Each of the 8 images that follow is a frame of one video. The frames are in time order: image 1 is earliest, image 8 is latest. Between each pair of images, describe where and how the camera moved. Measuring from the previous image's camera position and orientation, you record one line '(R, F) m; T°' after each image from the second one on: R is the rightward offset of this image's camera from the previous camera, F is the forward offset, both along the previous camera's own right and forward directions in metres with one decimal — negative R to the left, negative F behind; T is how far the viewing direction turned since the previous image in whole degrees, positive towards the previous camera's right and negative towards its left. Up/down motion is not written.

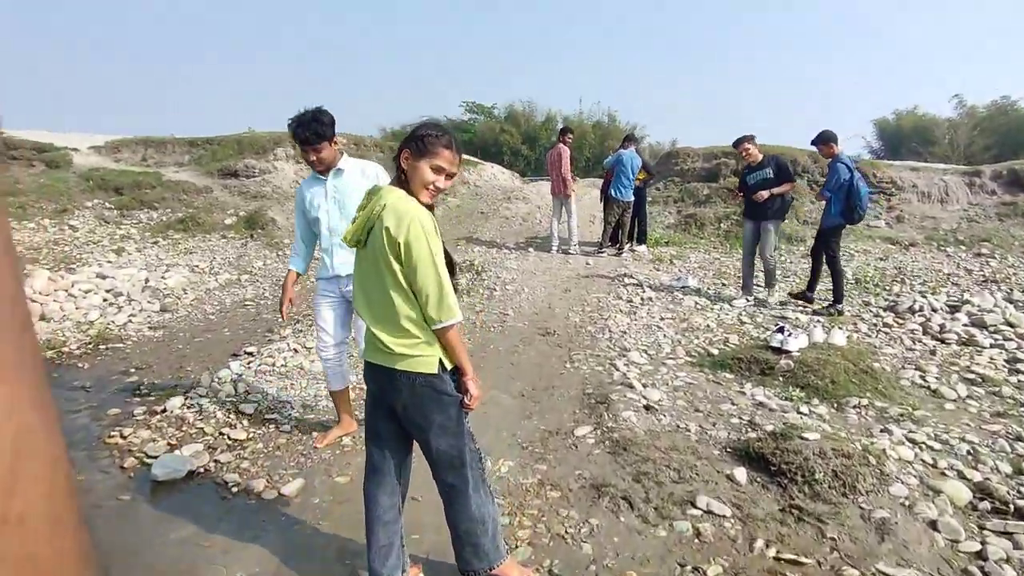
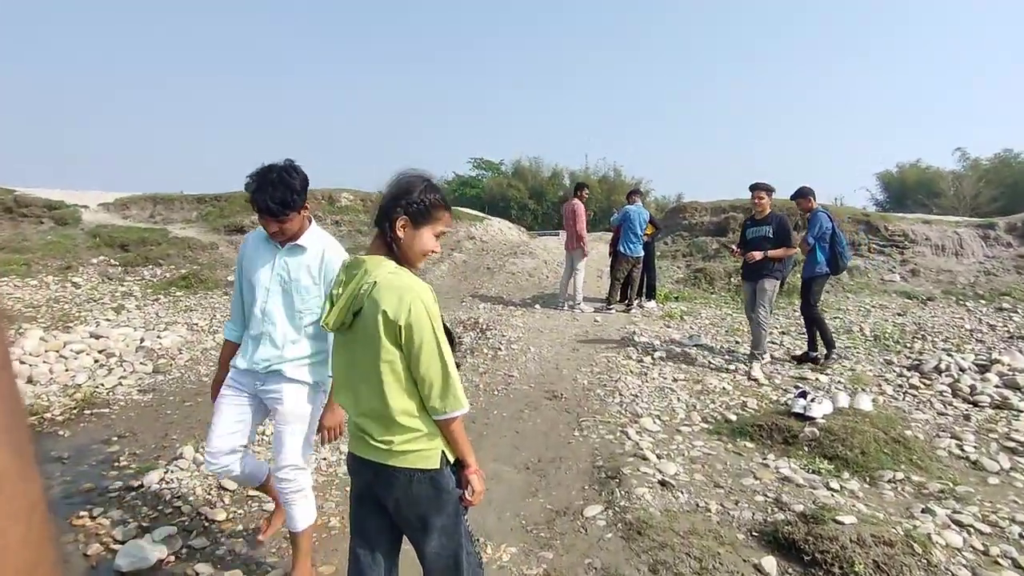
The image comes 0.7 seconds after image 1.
(0.0, +0.3) m; -1°
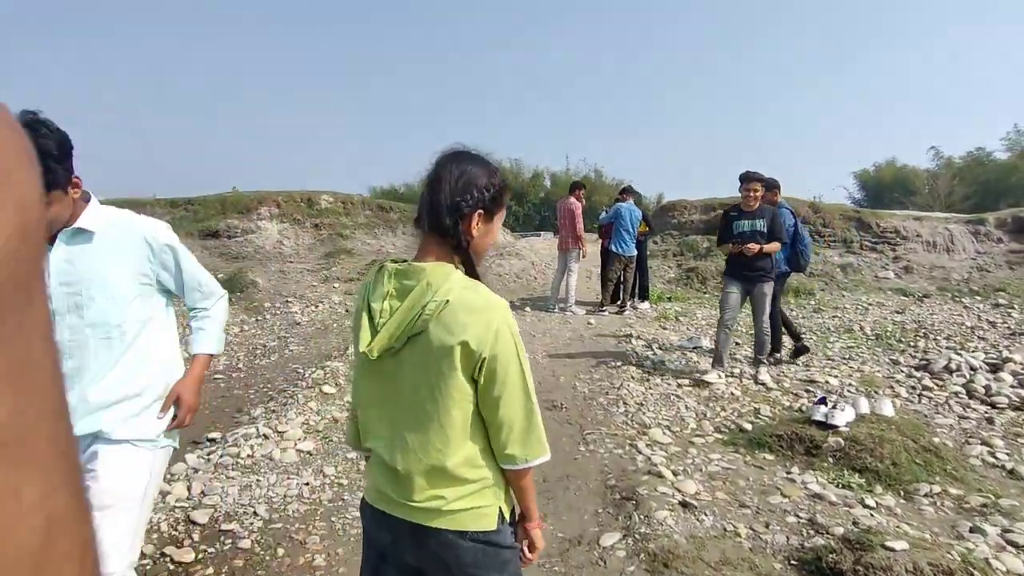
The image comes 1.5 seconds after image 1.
(-0.1, +0.5) m; +2°
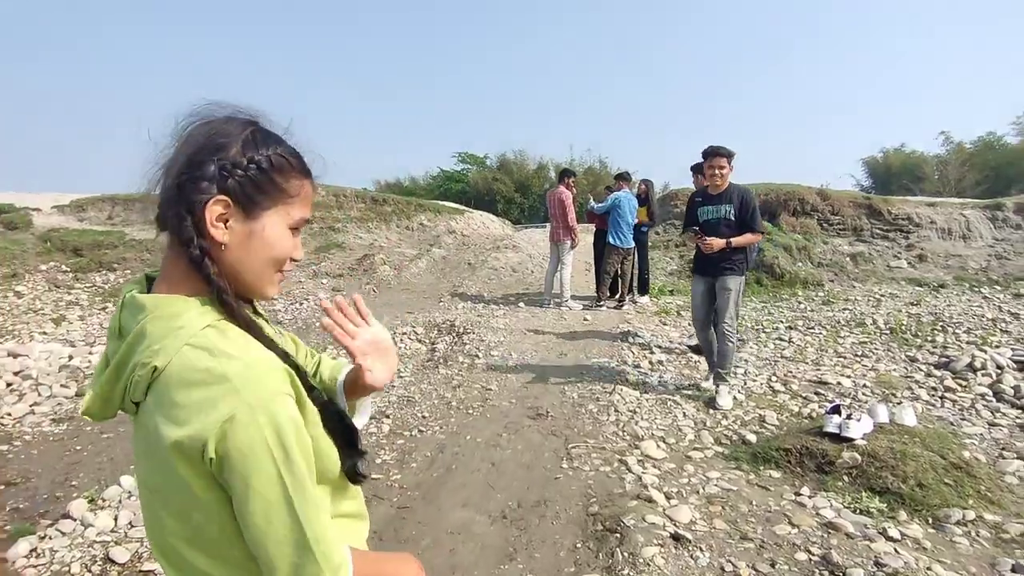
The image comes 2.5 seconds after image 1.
(+0.2, +0.6) m; -1°
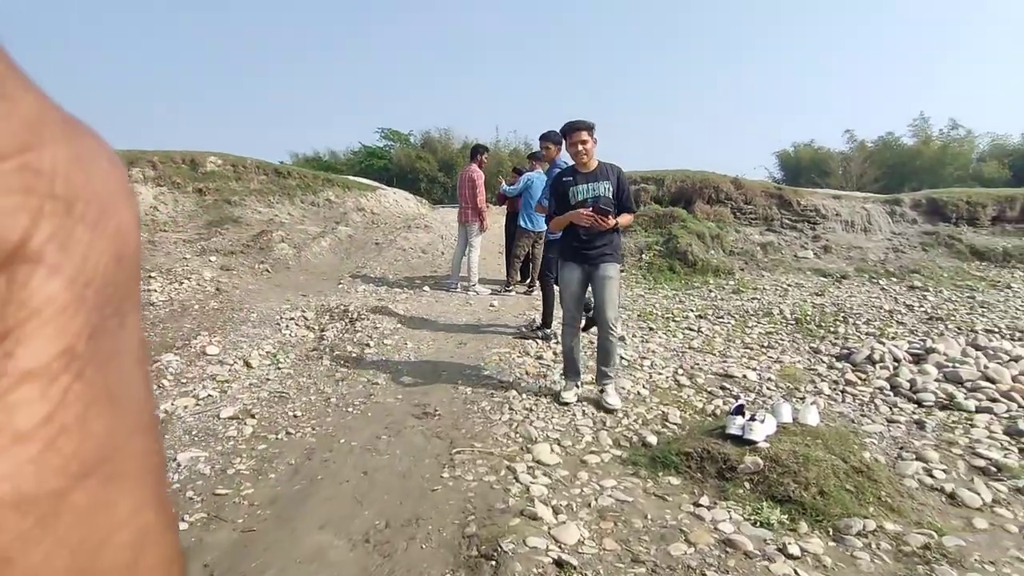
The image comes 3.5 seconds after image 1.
(+0.3, +0.5) m; +7°
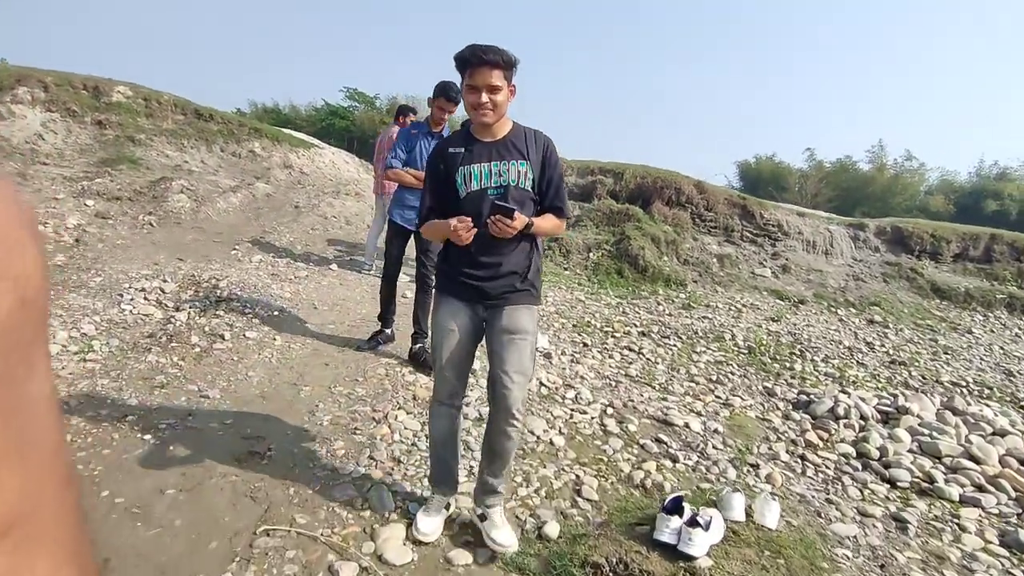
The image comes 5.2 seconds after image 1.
(+0.4, +1.4) m; +4°
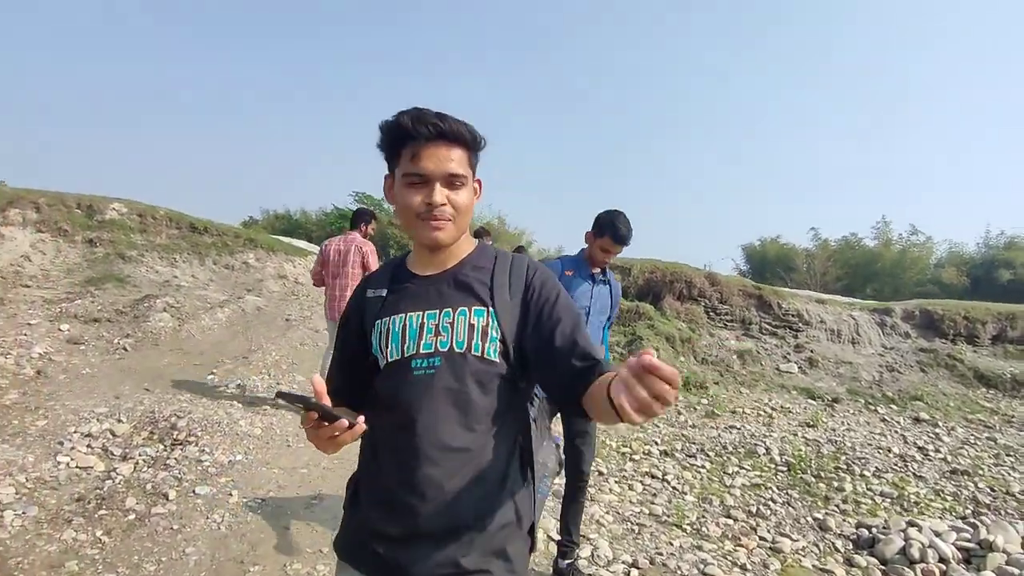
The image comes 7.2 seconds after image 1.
(+0.1, +0.7) m; -1°
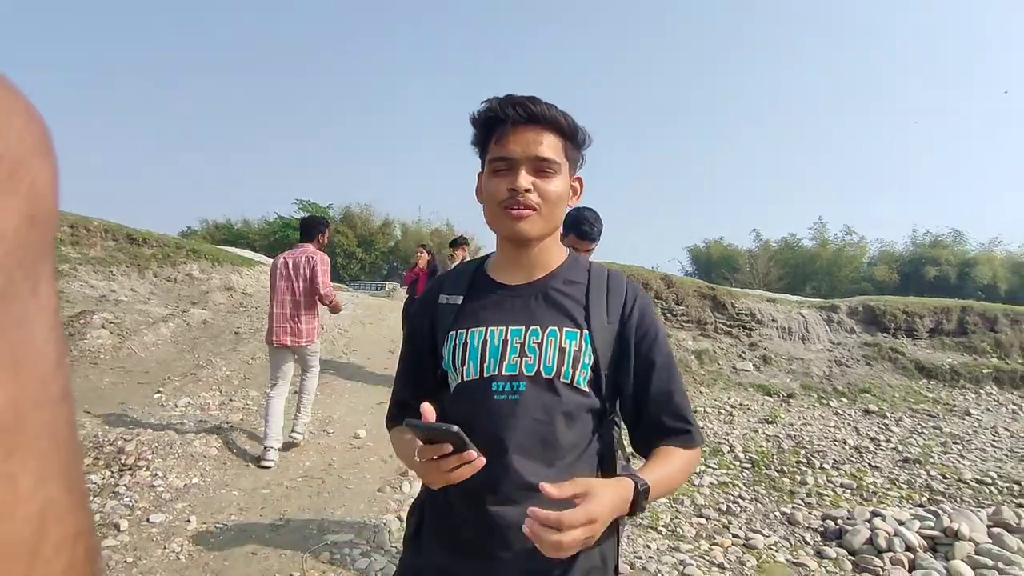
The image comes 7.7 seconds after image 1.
(-0.1, +0.1) m; +4°
